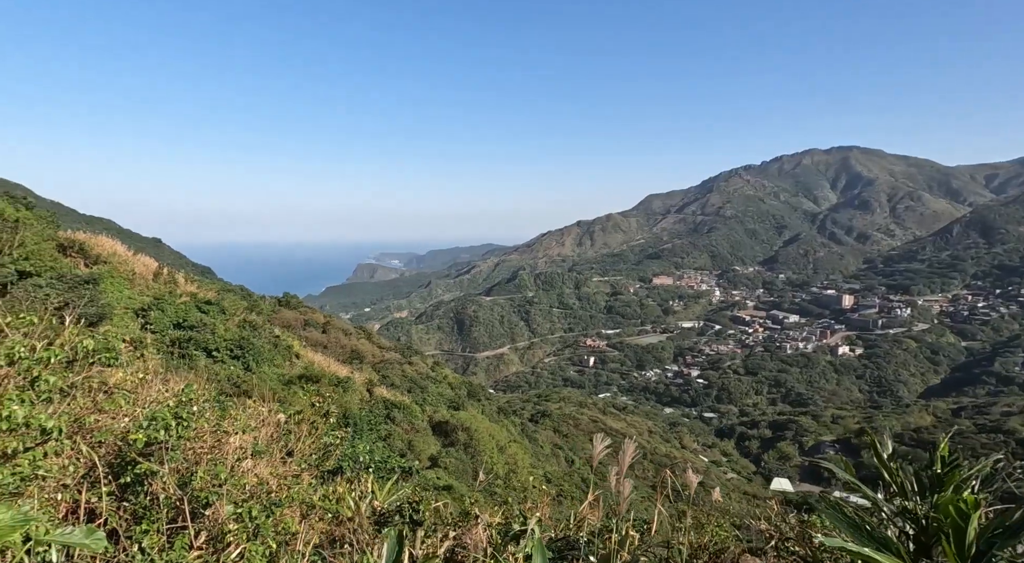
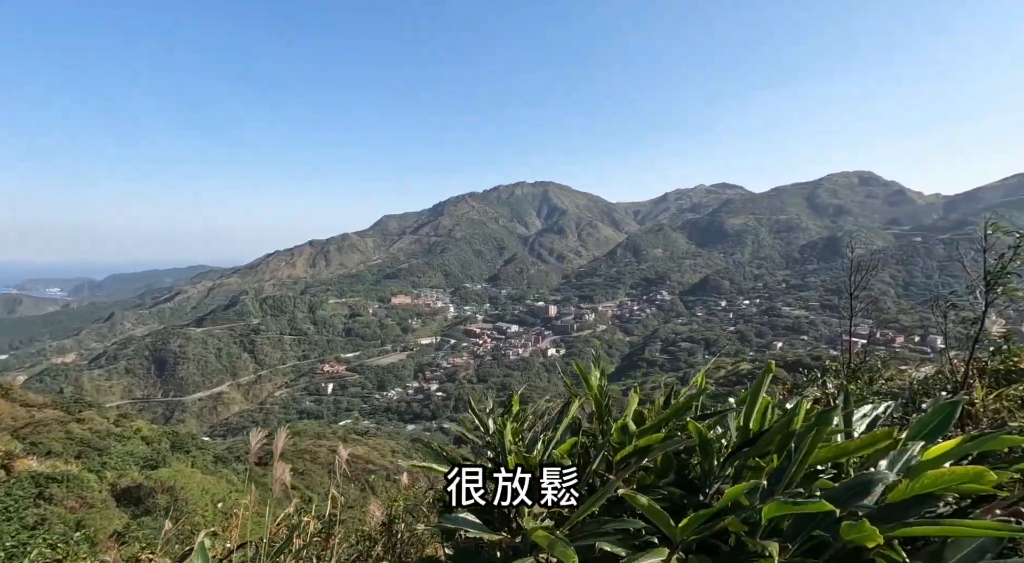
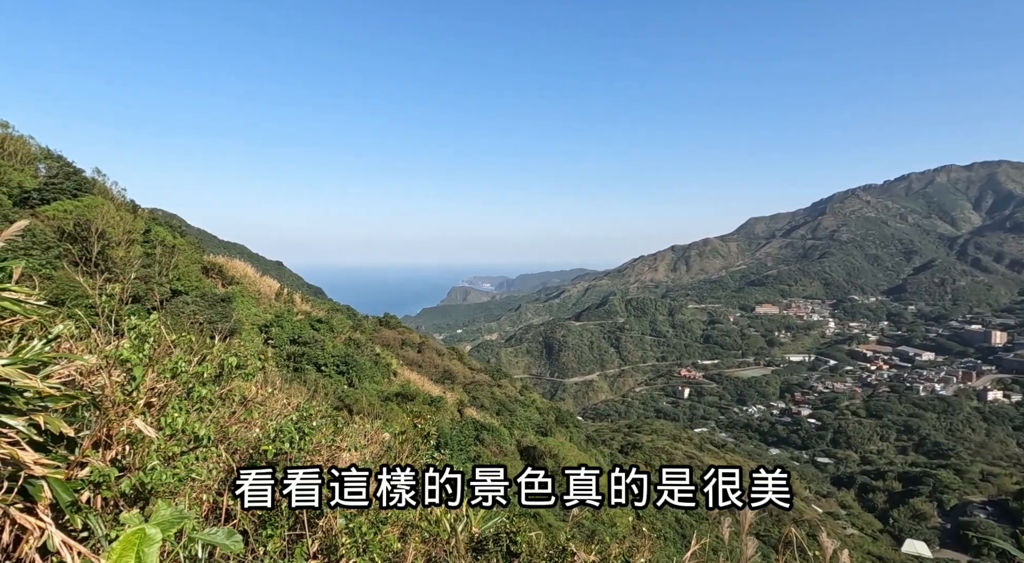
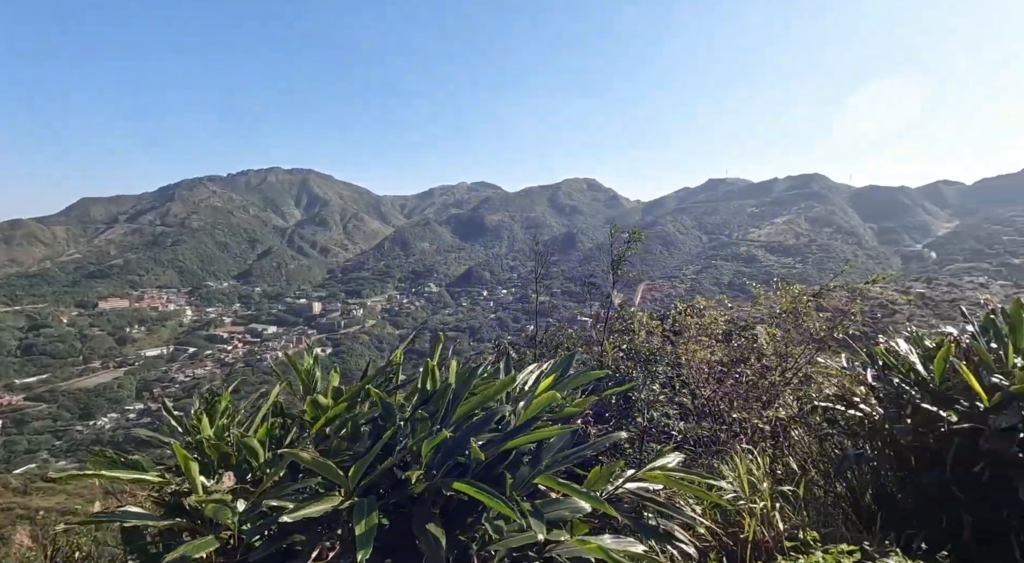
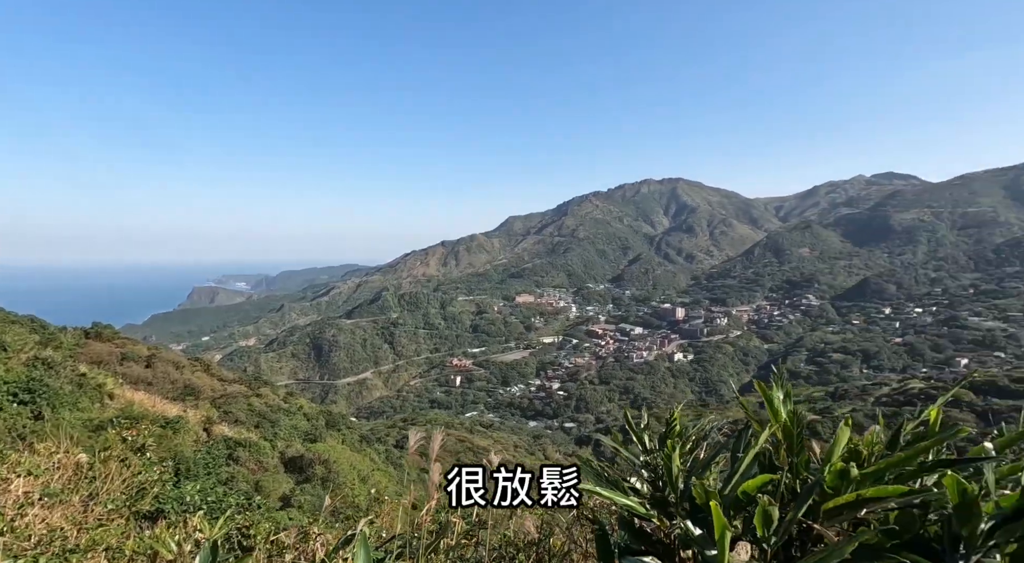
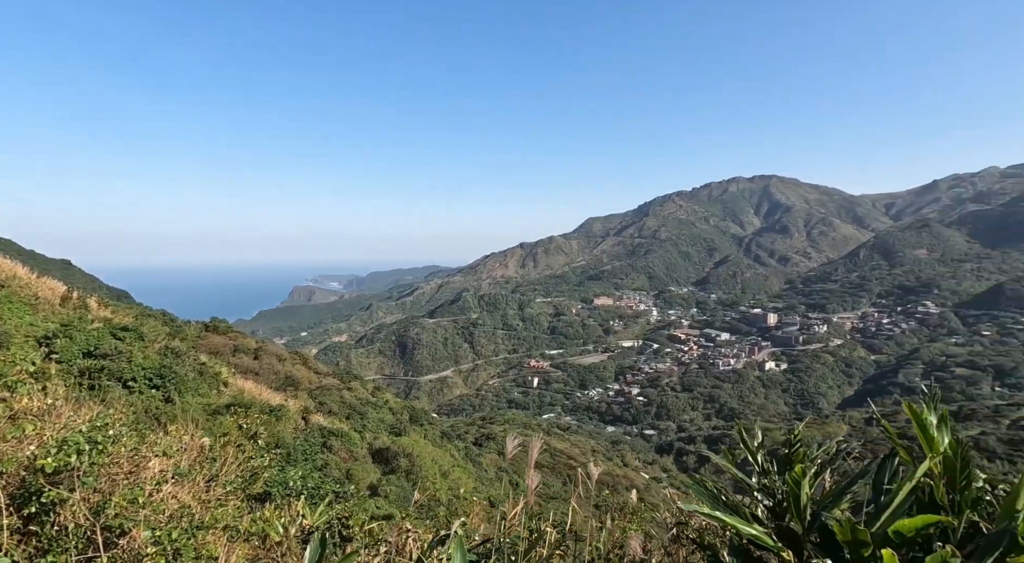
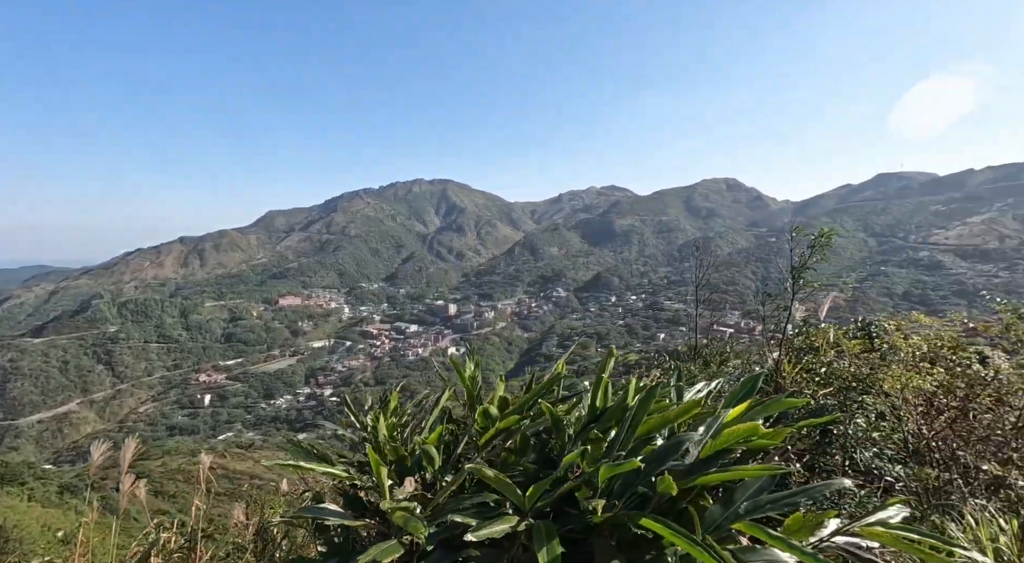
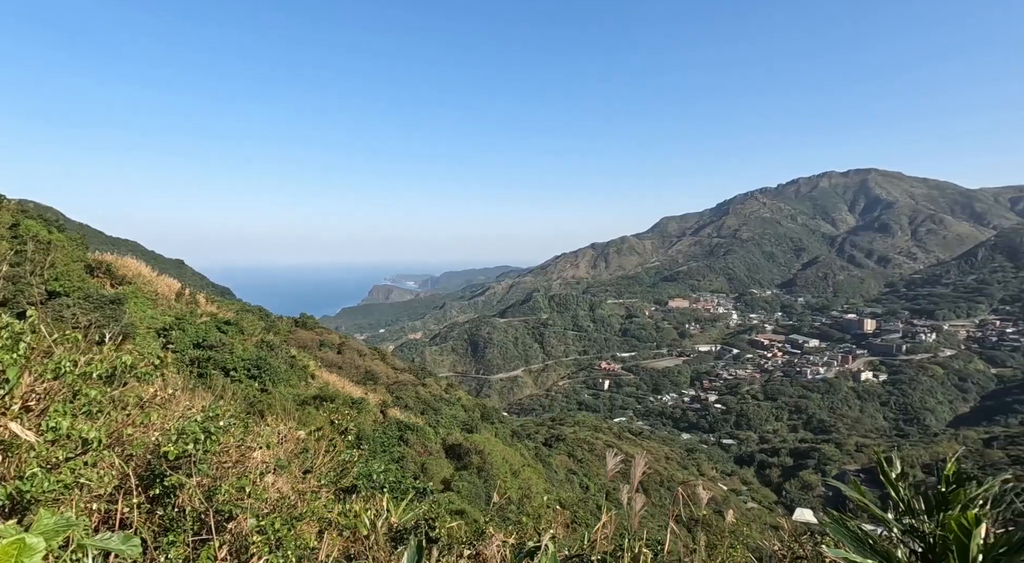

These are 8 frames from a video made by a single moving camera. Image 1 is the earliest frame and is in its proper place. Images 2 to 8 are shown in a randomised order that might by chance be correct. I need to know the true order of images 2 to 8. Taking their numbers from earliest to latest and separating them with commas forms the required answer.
3, 8, 6, 5, 2, 7, 4
